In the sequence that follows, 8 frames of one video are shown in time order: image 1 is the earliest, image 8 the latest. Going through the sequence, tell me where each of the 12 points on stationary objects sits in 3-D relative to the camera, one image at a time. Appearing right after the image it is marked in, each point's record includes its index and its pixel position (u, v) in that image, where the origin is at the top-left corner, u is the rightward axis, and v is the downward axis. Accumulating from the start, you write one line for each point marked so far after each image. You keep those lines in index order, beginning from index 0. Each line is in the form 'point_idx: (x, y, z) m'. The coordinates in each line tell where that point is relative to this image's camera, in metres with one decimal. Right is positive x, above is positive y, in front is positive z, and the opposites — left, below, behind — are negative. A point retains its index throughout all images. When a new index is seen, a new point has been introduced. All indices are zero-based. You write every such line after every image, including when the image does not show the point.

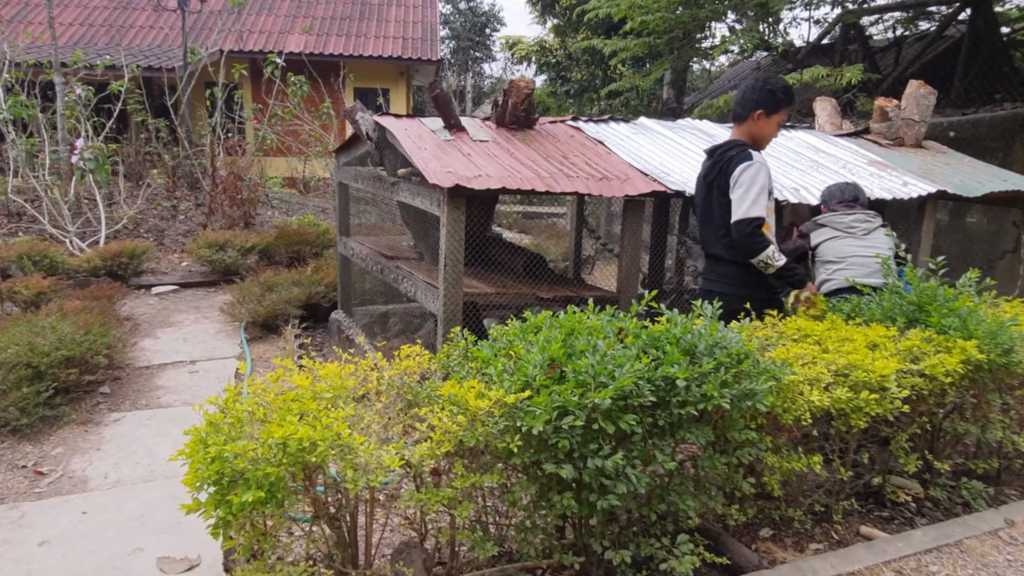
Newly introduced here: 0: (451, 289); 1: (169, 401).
0: (-0.3, 0.0, +4.2) m
1: (-2.4, -0.8, +5.2) m
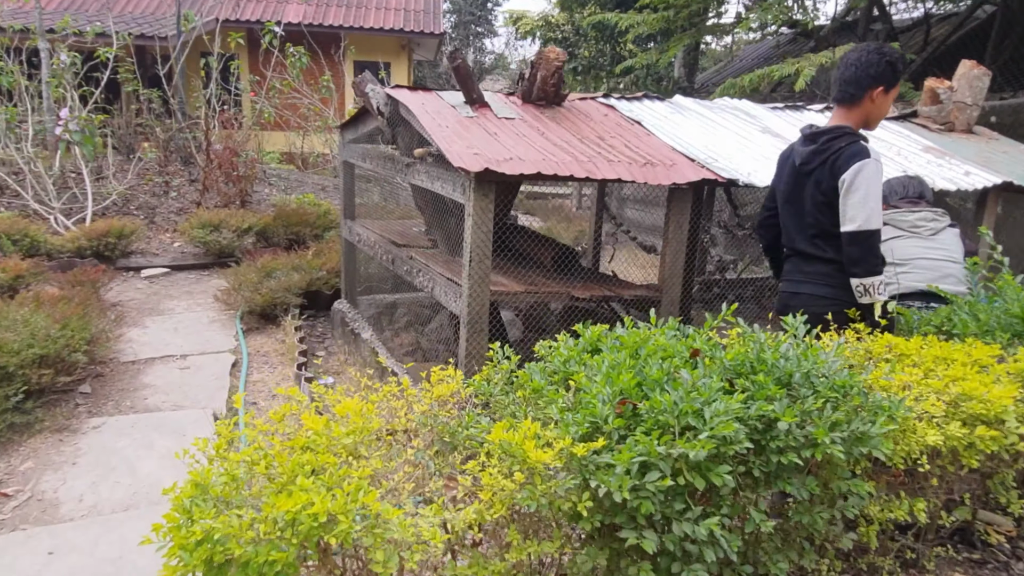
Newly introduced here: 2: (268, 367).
0: (-0.2, 0.0, +3.7) m
1: (-2.2, -0.7, +4.7) m
2: (-1.8, -0.6, +5.5) m
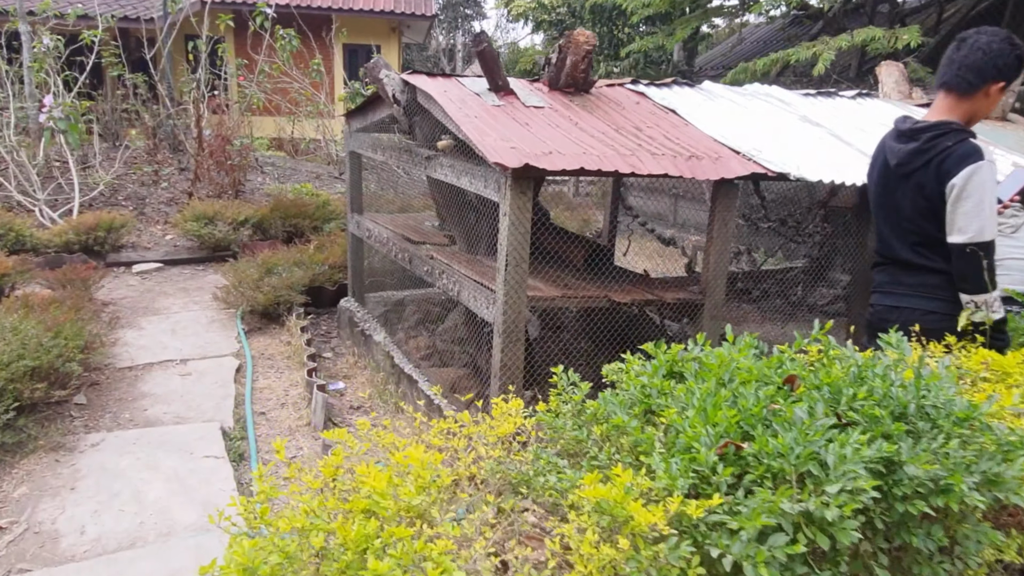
0: (0.0, 0.0, +3.4) m
1: (-2.1, -0.7, +4.4) m
2: (-1.6, -0.6, +5.2) m
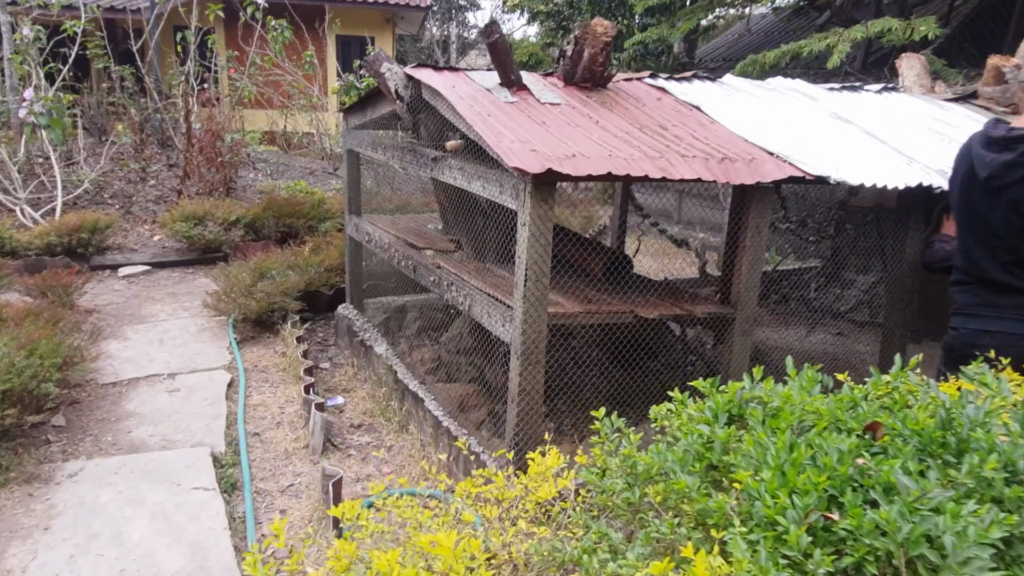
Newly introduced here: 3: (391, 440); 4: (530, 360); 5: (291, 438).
0: (+0.1, -0.1, +3.1) m
1: (-2.0, -0.8, +4.1) m
2: (-1.6, -0.6, +4.9) m
3: (-0.7, -0.9, +4.3) m
4: (+0.1, -0.3, +3.1) m
5: (-1.2, -0.8, +4.2) m
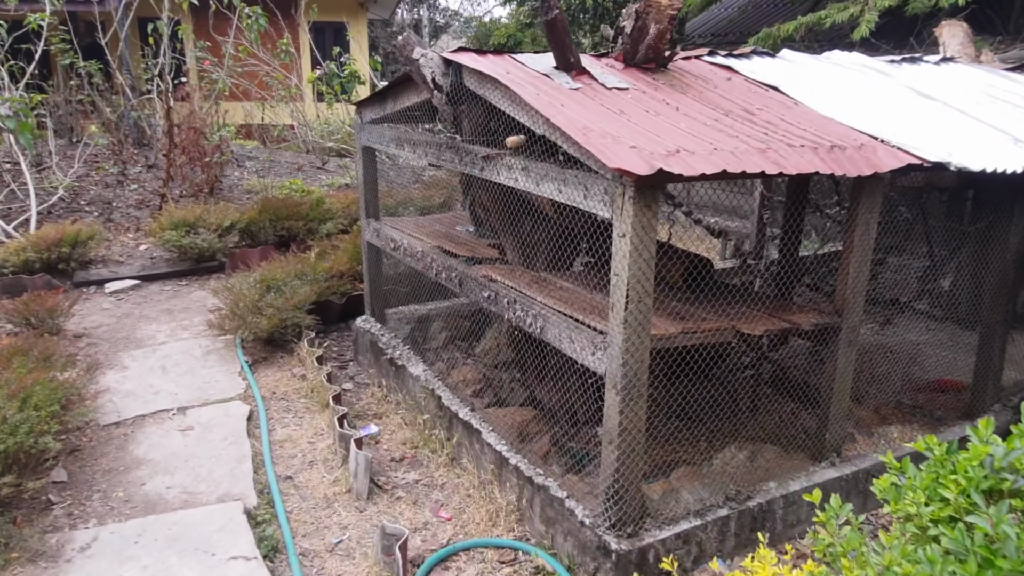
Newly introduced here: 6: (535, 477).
0: (+0.4, -0.2, +2.6) m
1: (-1.7, -0.9, +3.5) m
2: (-1.3, -0.7, +4.3) m
3: (-0.4, -0.9, +3.8) m
4: (+0.4, -0.4, +2.7) m
5: (-0.9, -1.0, +3.7) m
6: (+0.1, -0.8, +3.2) m
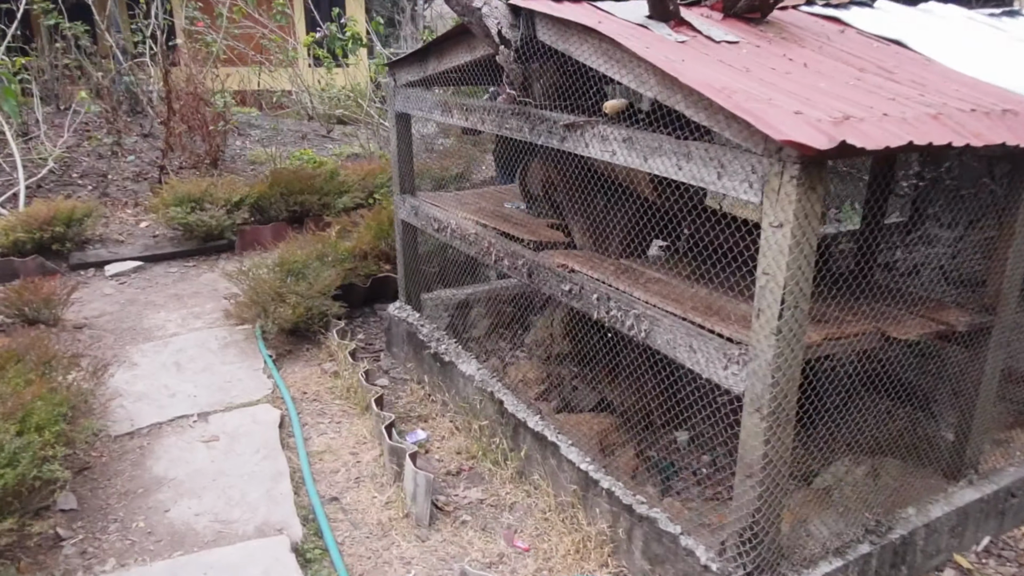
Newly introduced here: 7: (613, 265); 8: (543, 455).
0: (+0.8, -0.2, +2.1) m
1: (-1.3, -0.9, +3.0) m
2: (-0.9, -0.7, +3.8) m
3: (0.0, -0.9, +3.3) m
4: (+0.8, -0.4, +2.2) m
5: (-0.6, -0.9, +3.2) m
6: (+0.4, -0.8, +2.8) m
7: (+0.4, +0.1, +3.2) m
8: (+0.1, -0.7, +3.3) m
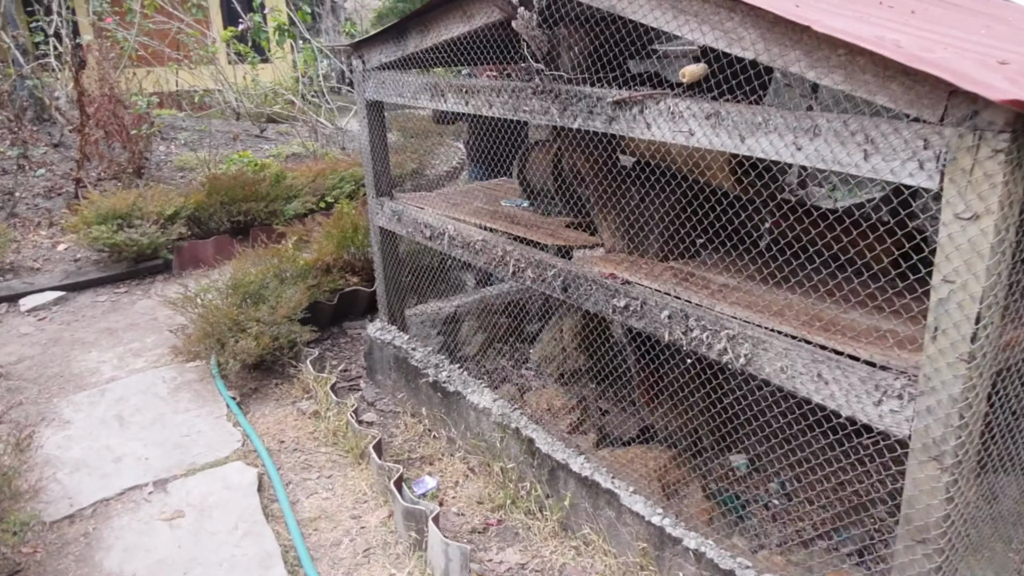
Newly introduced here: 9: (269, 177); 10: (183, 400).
0: (+1.0, -0.2, +1.6) m
1: (-1.1, -1.1, +2.3) m
2: (-0.8, -0.8, +3.2) m
3: (+0.2, -1.0, +2.7) m
4: (+1.0, -0.4, +1.7) m
5: (-0.4, -1.0, +2.6) m
6: (+0.7, -0.8, +2.2) m
7: (+0.5, +0.1, +2.6) m
8: (+0.3, -0.8, +2.7) m
9: (-1.9, +0.9, +6.1) m
10: (-1.7, -0.6, +3.8) m
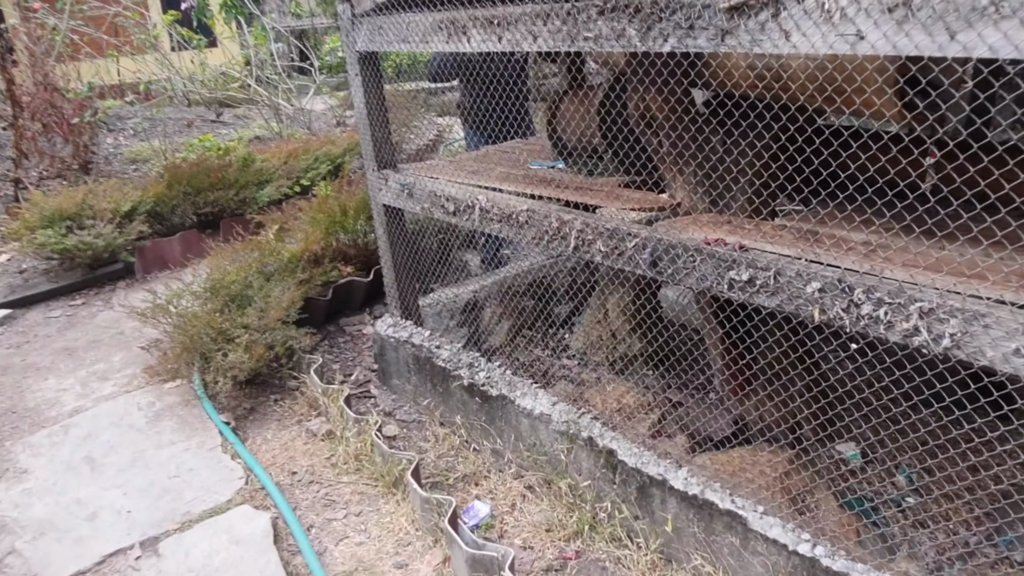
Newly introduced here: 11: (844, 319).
0: (+1.3, -0.1, +1.1) m
1: (-0.8, -1.1, +1.8) m
2: (-0.6, -0.8, +2.6) m
3: (+0.4, -0.9, +2.2) m
4: (+1.3, -0.3, +1.1) m
5: (-0.1, -1.0, +2.0) m
6: (+0.9, -0.7, +1.7) m
7: (+0.7, +0.2, +2.1) m
8: (+0.6, -0.7, +2.2) m
9: (-2.0, +0.9, +5.4) m
10: (-1.4, -0.6, +3.1) m
11: (+0.7, -0.1, +1.7) m
